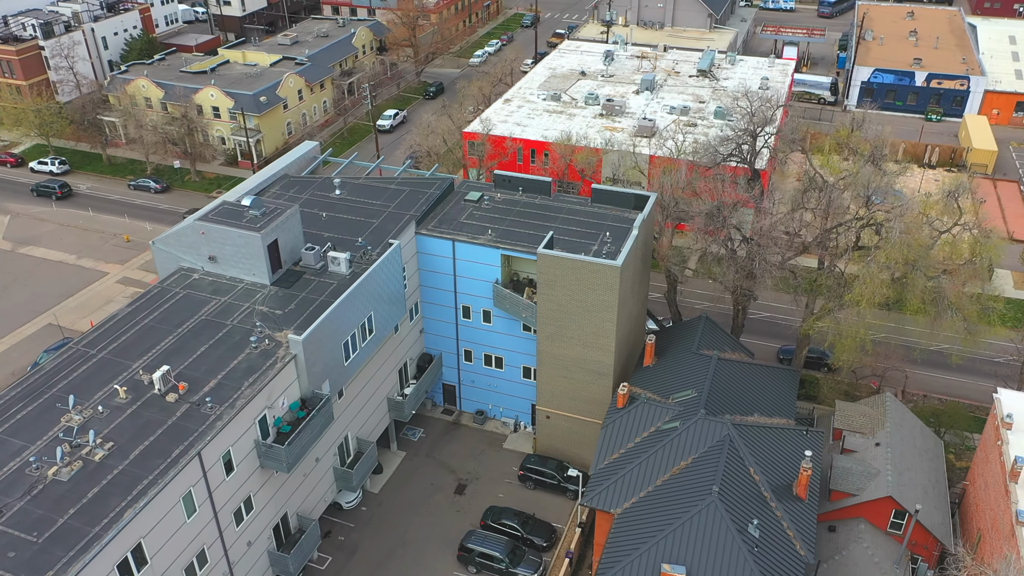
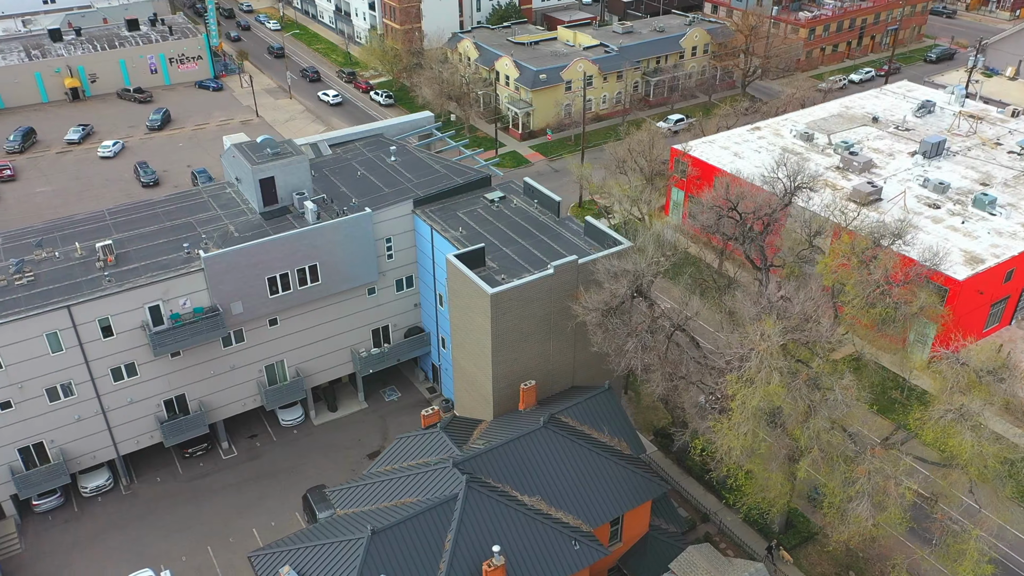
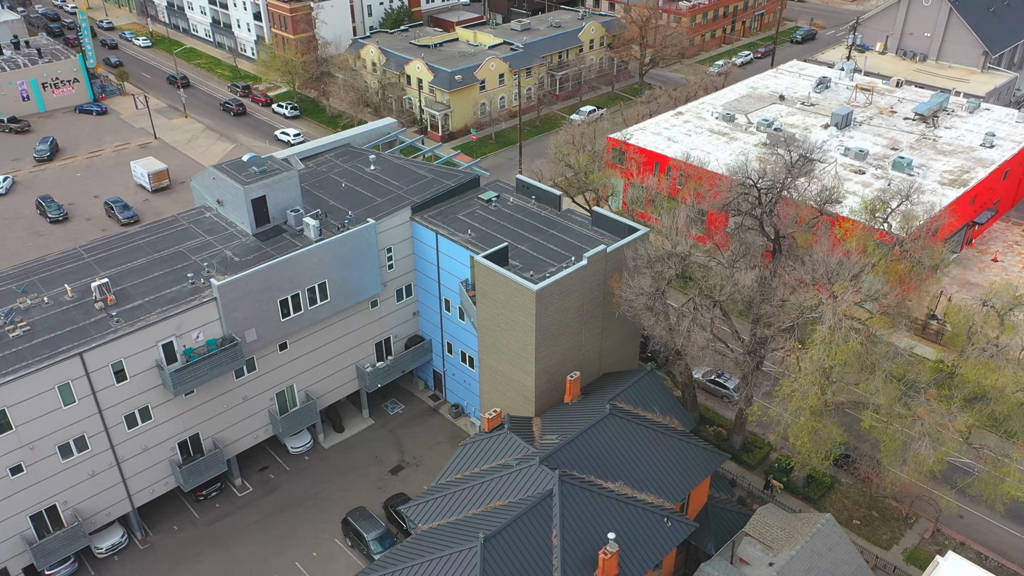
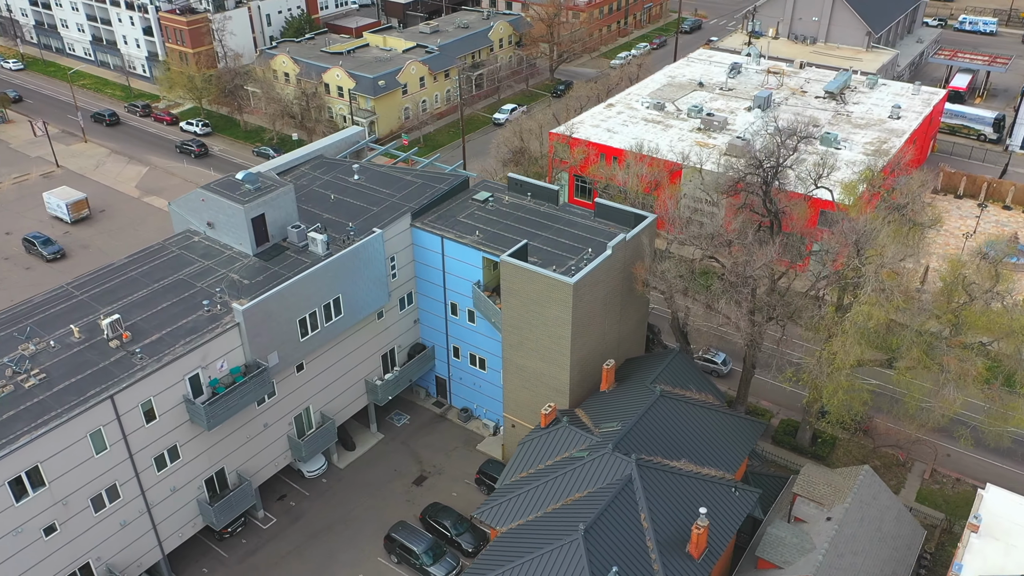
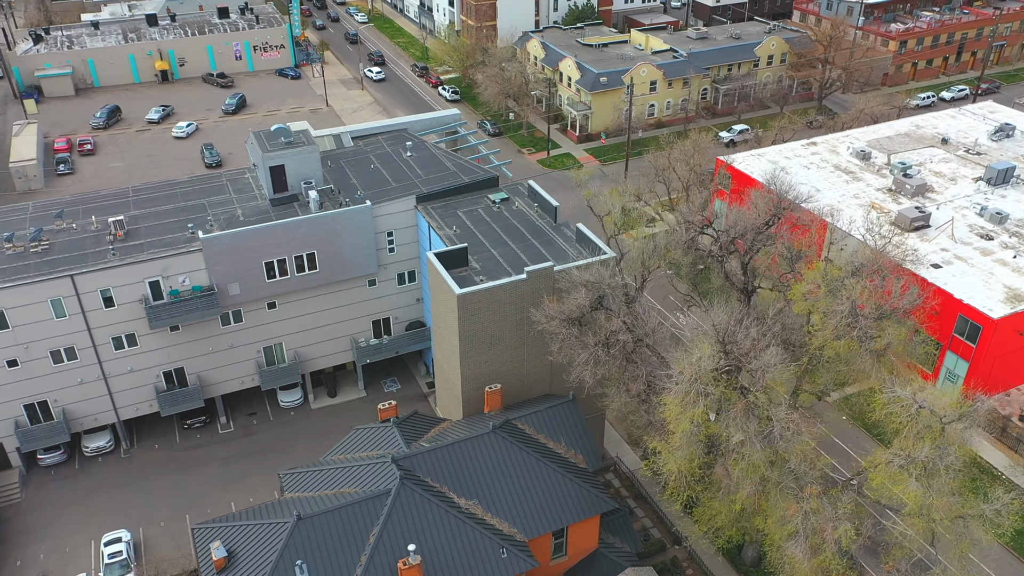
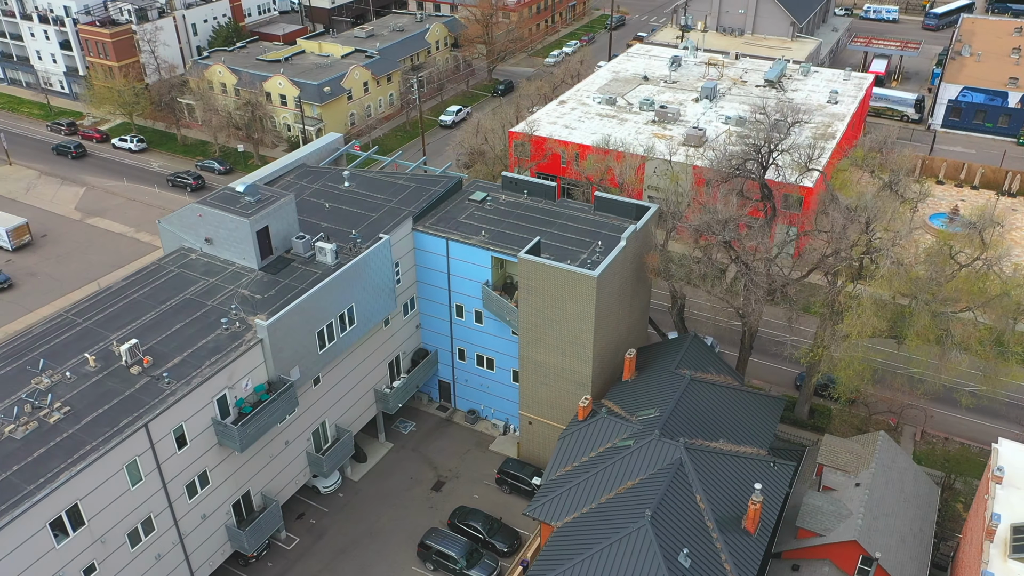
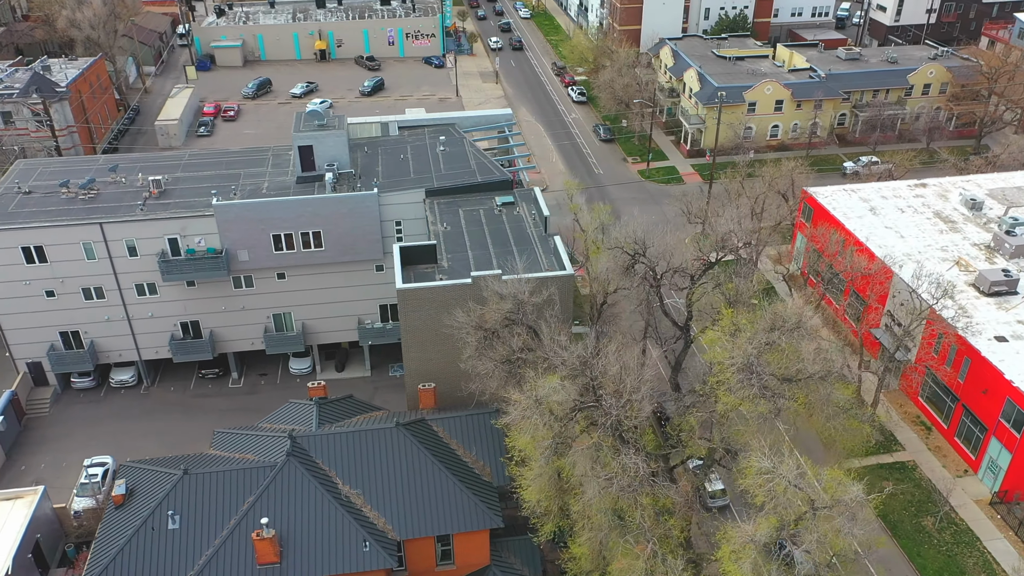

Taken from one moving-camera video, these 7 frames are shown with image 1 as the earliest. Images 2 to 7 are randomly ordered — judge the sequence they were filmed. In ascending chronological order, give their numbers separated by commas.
6, 4, 3, 2, 5, 7
